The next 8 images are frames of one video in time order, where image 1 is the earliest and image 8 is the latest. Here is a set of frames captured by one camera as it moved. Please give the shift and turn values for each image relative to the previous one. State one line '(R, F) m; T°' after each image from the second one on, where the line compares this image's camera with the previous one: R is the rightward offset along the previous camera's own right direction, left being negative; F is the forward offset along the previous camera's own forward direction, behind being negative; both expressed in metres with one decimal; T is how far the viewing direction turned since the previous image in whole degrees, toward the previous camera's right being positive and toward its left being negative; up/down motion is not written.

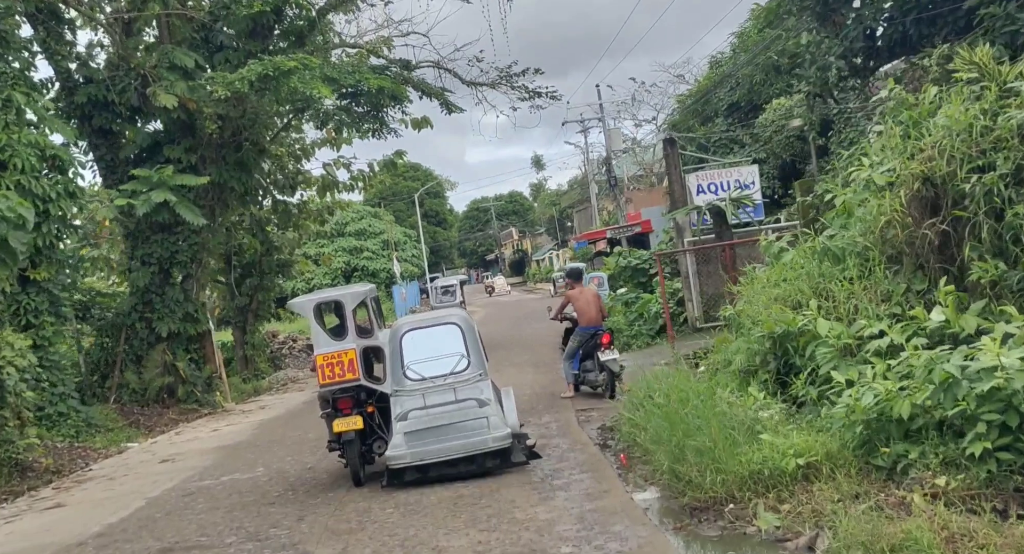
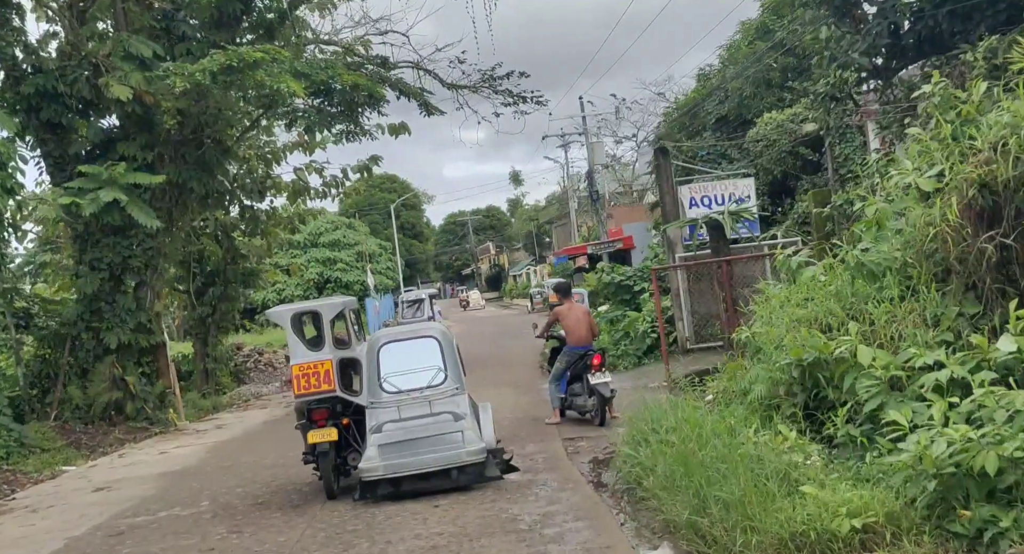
(-0.1, +1.2) m; +1°
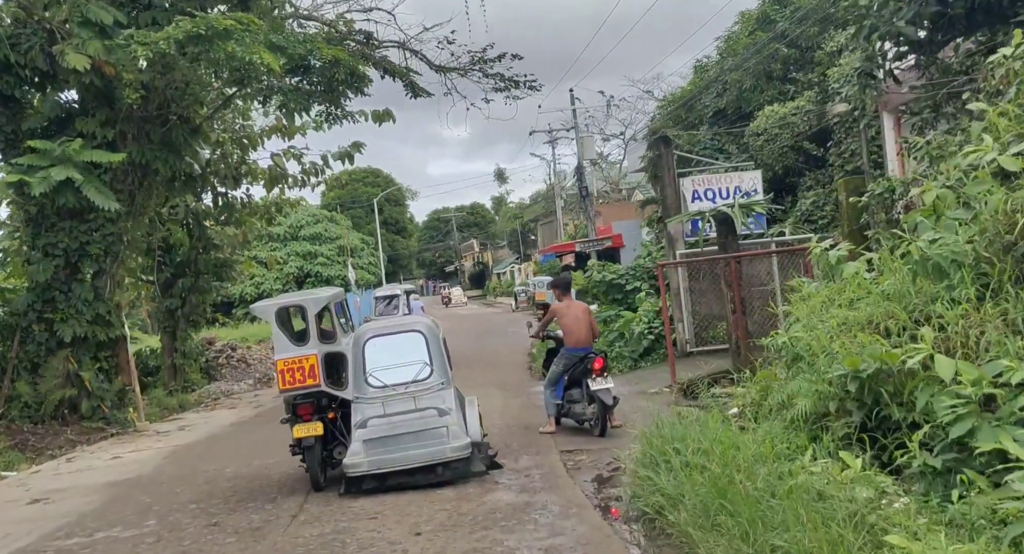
(-0.1, +1.1) m; +1°
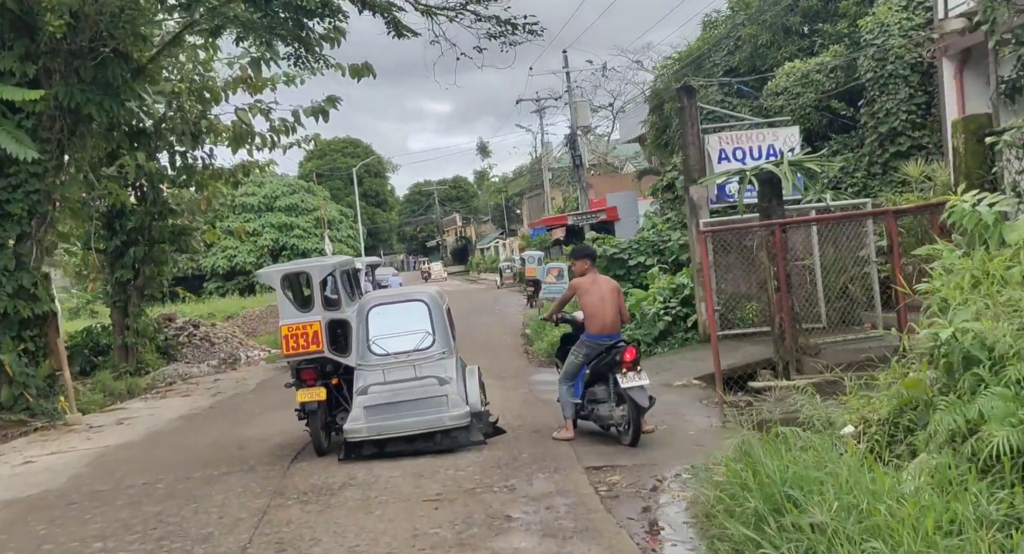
(-0.2, +2.2) m; +1°
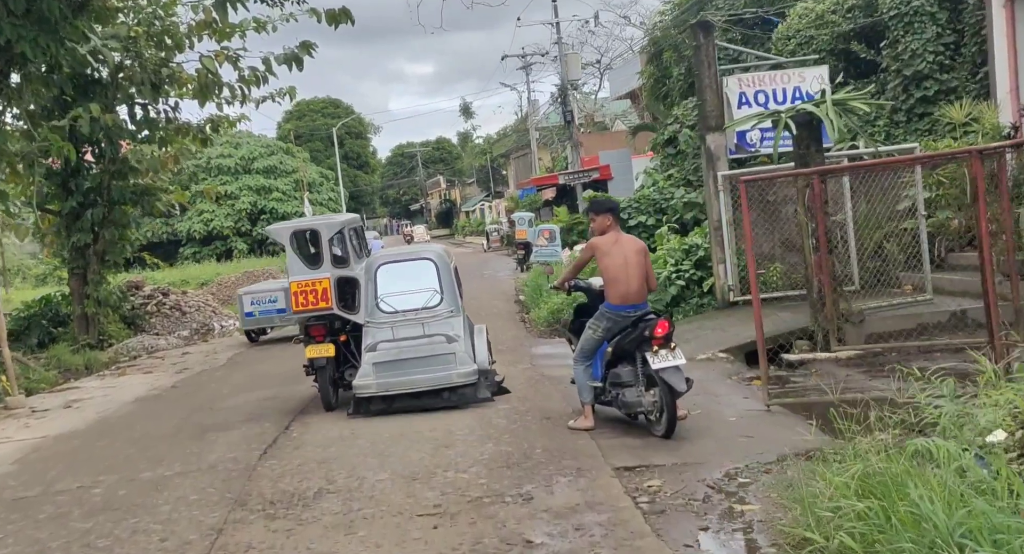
(-0.2, +1.4) m; +1°
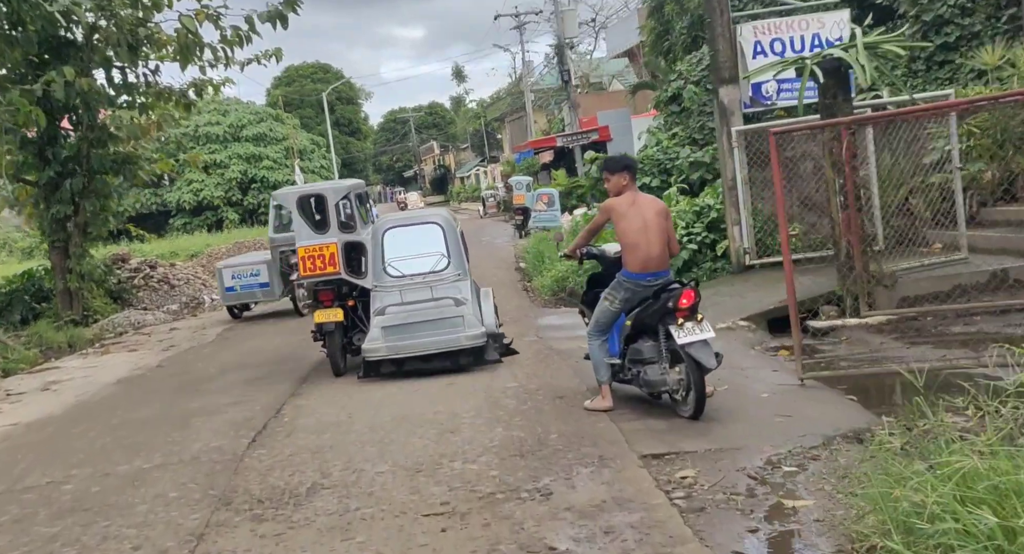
(-0.1, +0.7) m; 0°
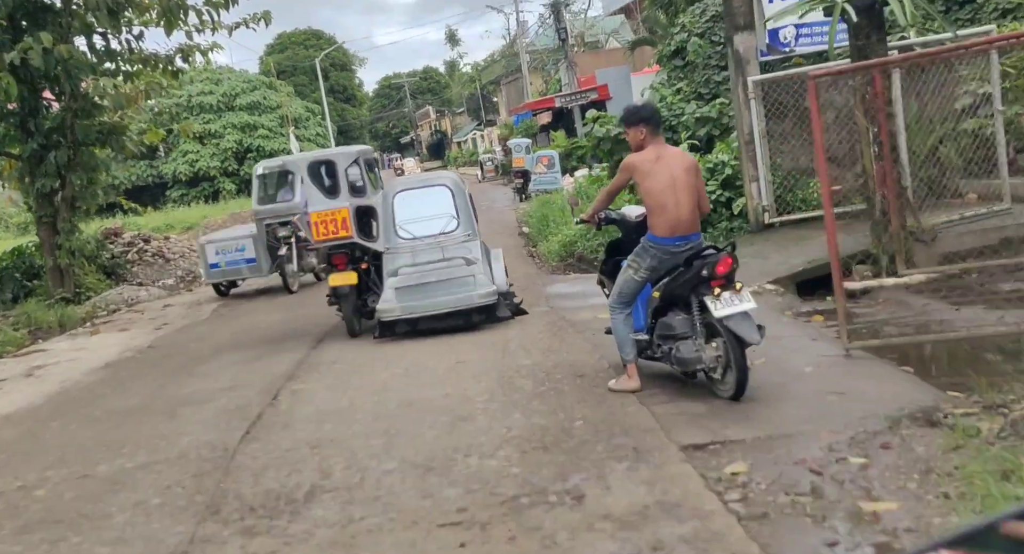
(-0.1, +0.7) m; 0°
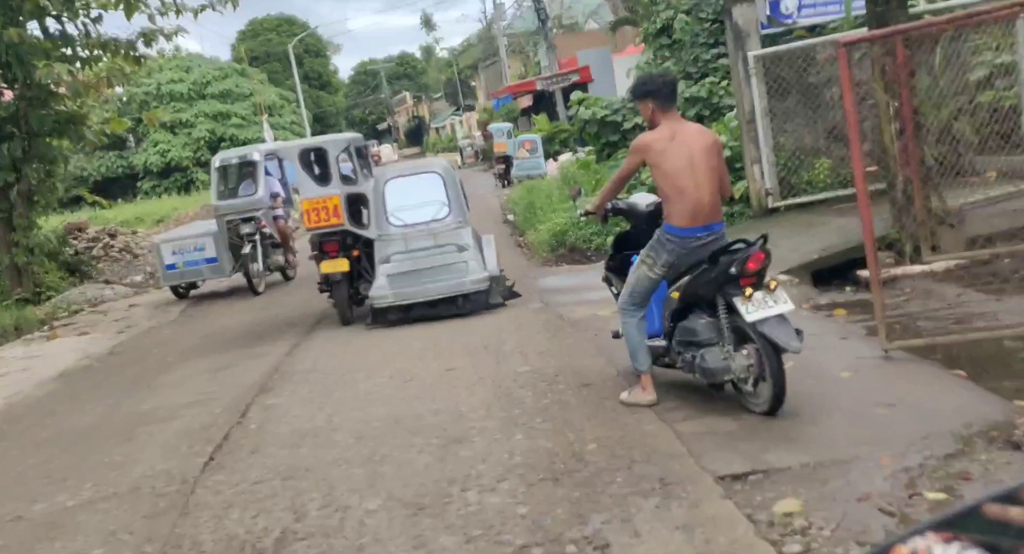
(-0.1, +0.7) m; +1°
